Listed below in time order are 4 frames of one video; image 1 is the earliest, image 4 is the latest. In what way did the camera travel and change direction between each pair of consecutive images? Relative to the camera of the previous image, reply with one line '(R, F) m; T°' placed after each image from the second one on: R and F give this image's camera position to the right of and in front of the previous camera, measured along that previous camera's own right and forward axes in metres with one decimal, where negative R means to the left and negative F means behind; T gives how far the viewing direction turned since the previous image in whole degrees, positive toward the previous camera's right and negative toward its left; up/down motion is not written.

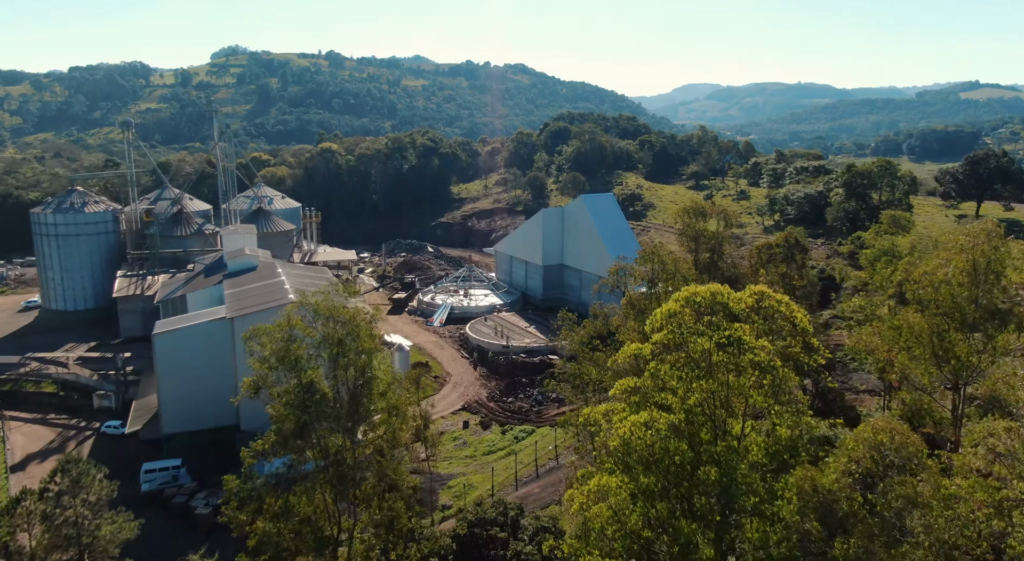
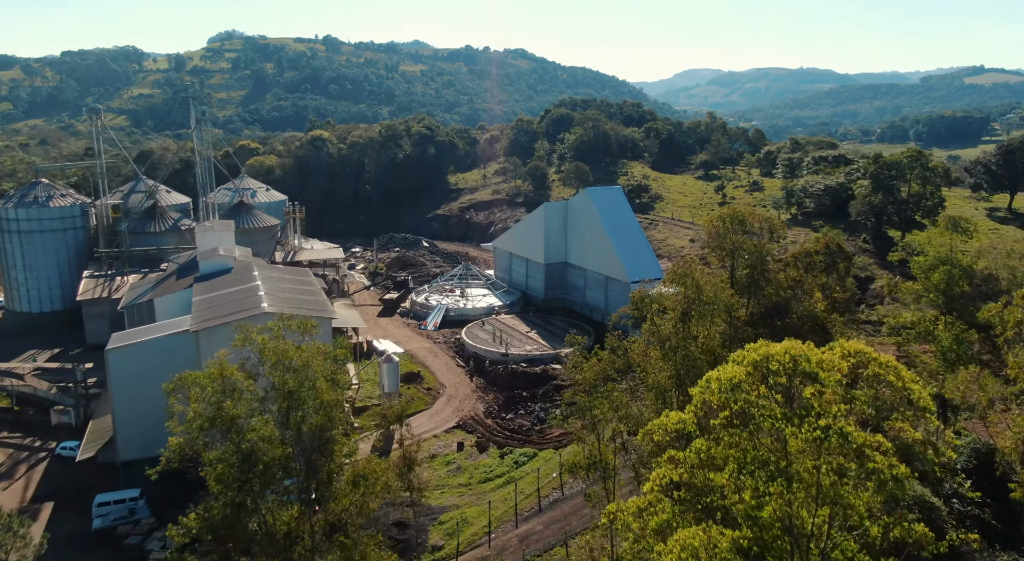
(0.0, +3.6) m; 0°
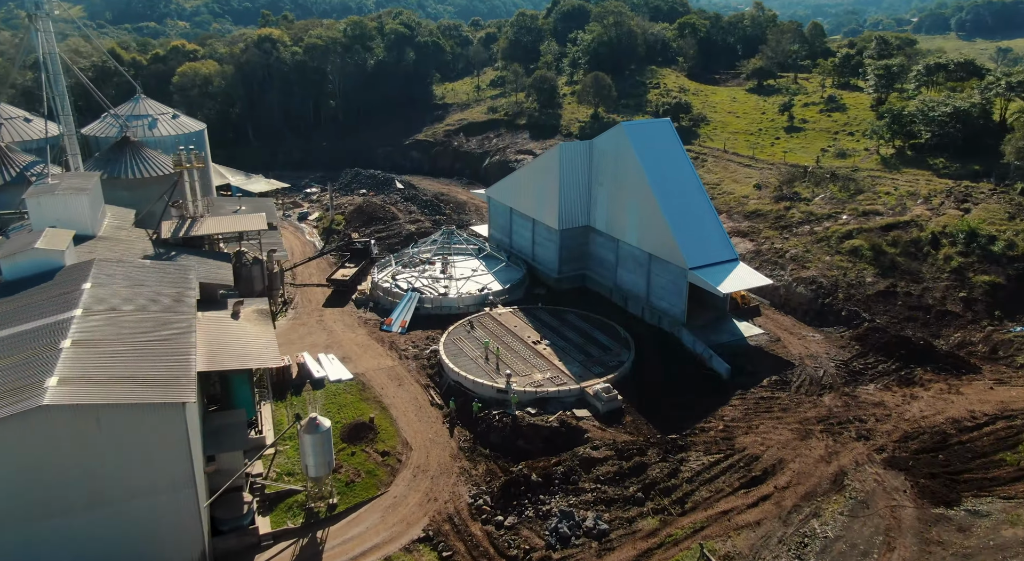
(0.0, +14.6) m; 0°
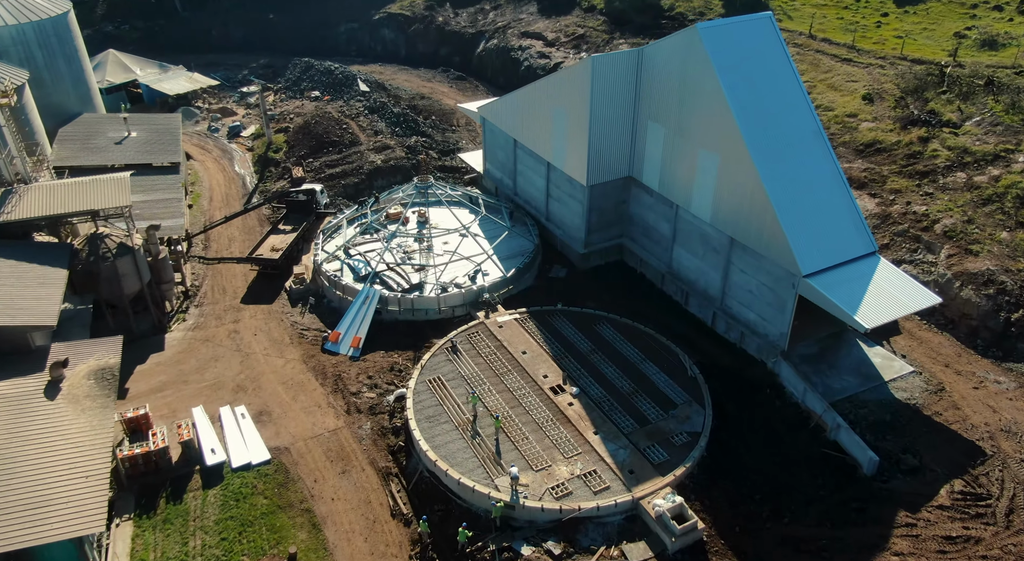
(-0.1, +11.7) m; 0°
